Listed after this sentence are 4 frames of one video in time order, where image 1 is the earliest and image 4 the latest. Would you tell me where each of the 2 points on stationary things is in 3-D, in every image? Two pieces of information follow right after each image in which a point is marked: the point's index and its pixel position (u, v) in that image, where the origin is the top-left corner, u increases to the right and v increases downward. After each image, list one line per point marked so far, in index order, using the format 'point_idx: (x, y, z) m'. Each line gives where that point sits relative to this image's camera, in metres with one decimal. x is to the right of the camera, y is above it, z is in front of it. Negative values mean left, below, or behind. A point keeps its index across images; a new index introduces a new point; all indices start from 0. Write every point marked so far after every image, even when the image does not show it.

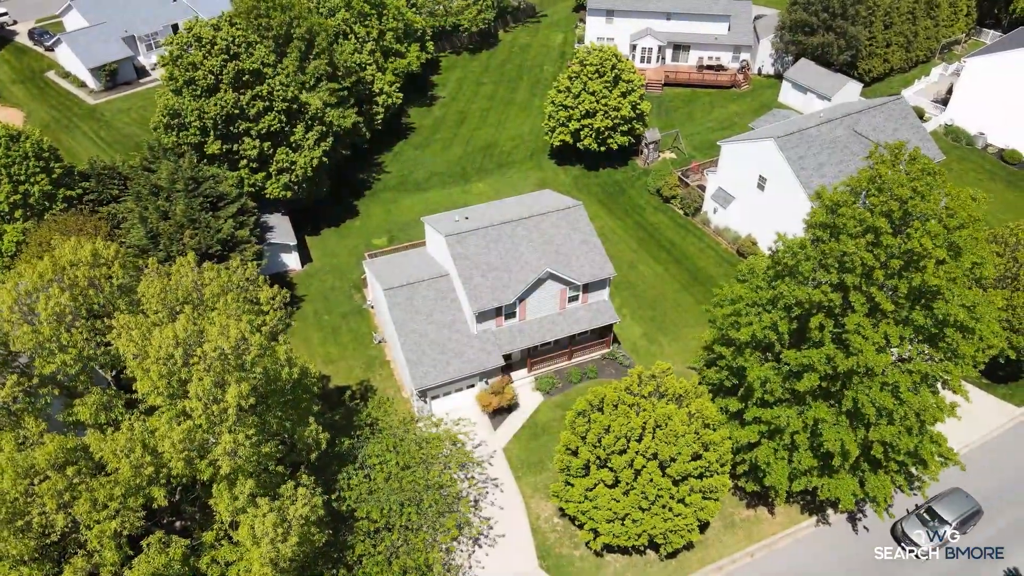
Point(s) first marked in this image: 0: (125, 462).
0: (-10.3, -4.6, +19.7) m
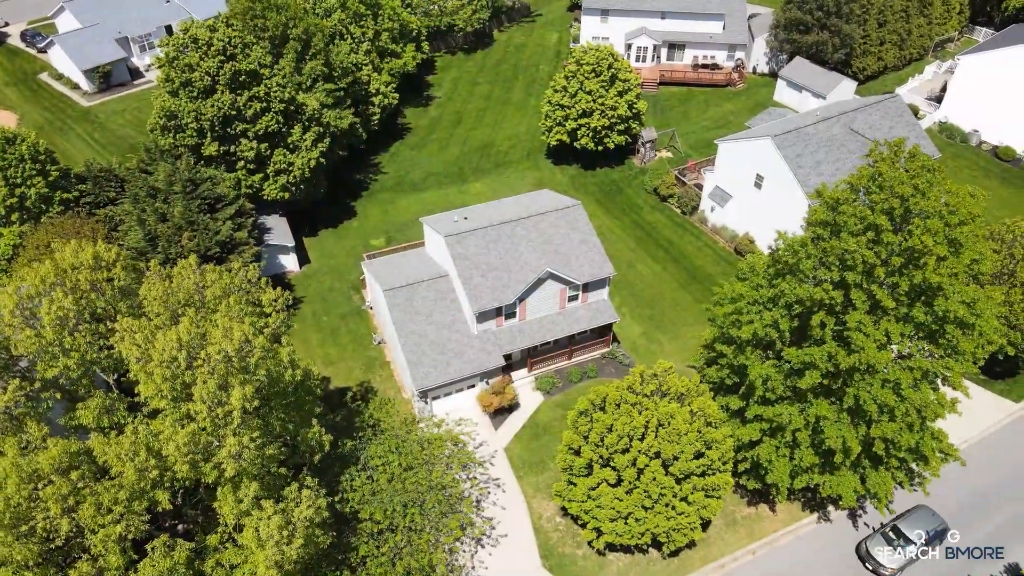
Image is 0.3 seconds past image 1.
0: (-10.1, -4.7, +19.6) m
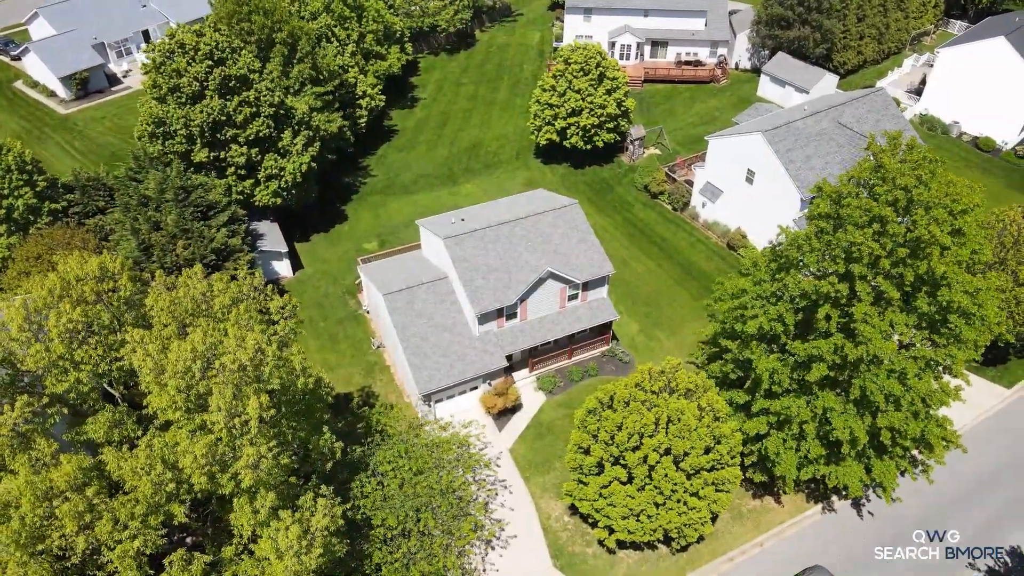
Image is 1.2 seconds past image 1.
0: (-9.5, -5.0, +19.3) m
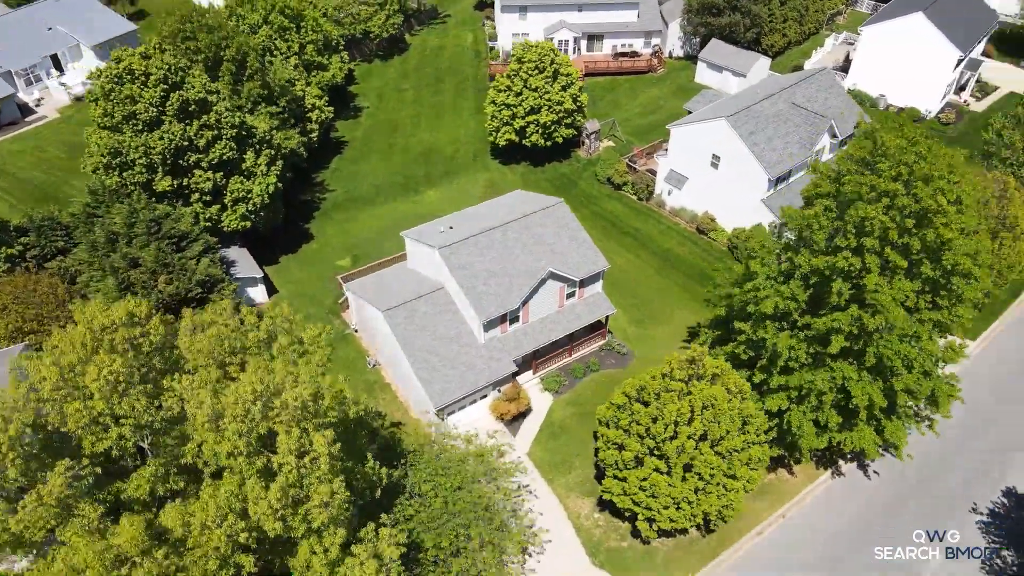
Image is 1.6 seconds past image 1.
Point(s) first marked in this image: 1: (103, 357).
0: (-7.2, -6.0, +18.2) m
1: (-11.0, -1.8, +19.6) m
